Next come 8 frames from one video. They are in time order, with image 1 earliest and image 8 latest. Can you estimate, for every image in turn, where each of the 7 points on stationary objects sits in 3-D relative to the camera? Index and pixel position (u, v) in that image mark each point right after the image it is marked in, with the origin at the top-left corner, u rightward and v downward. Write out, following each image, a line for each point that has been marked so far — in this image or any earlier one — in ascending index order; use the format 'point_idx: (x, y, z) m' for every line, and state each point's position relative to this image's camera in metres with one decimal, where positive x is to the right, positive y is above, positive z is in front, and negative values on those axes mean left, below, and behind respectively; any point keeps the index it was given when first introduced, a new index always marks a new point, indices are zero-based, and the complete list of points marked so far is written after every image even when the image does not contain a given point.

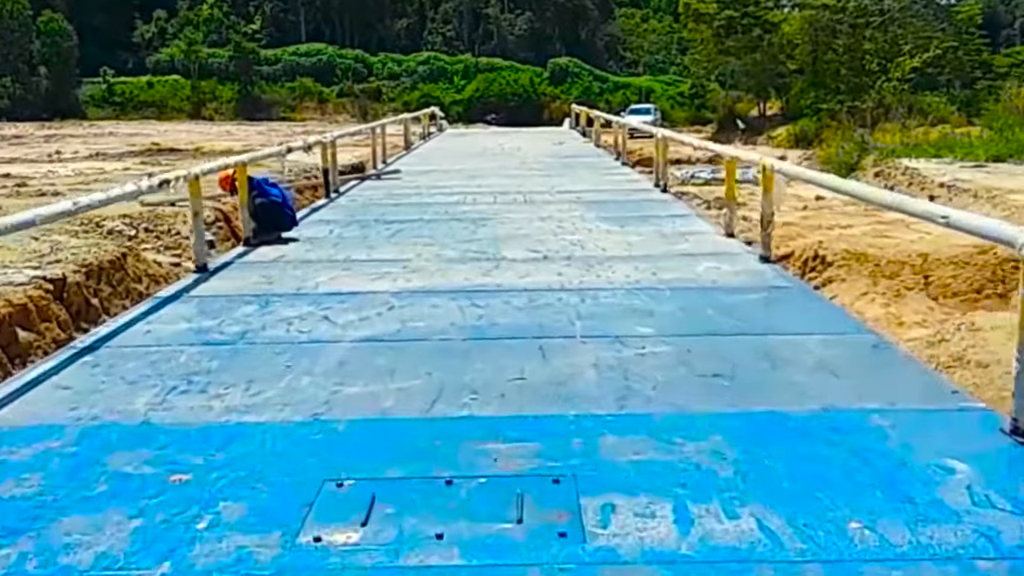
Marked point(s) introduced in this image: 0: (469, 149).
0: (-0.7, +2.3, +17.6) m
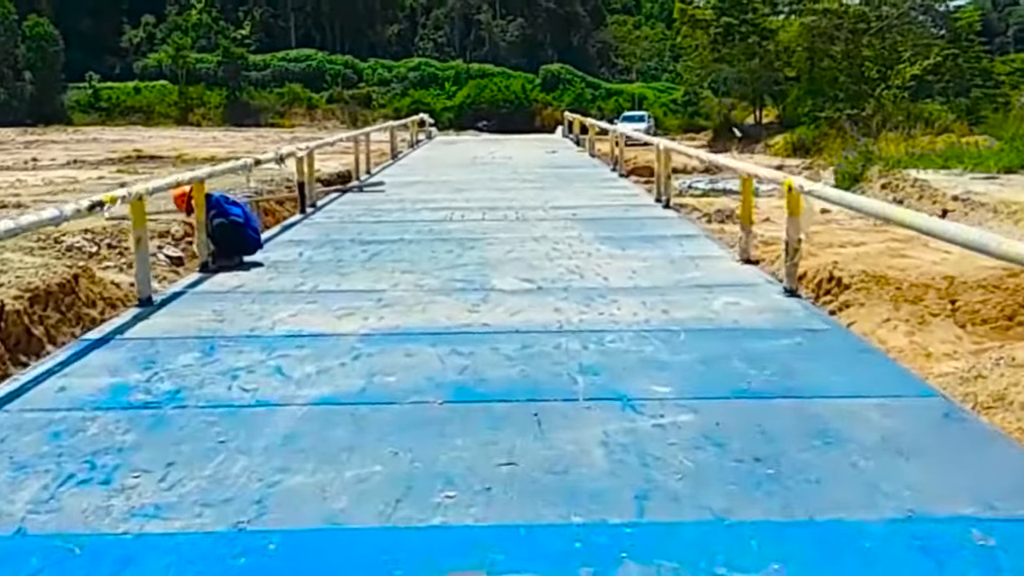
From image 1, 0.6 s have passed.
0: (-0.9, +2.1, +16.9) m
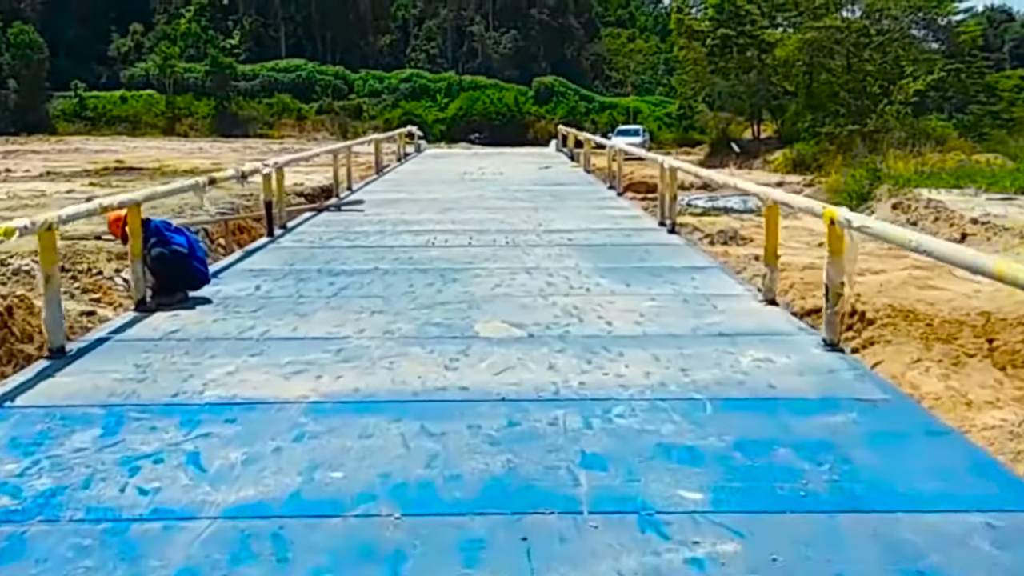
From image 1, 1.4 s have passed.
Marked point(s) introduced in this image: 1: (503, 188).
0: (-1.0, +1.7, +16.0) m
1: (-0.1, +1.3, +13.3) m
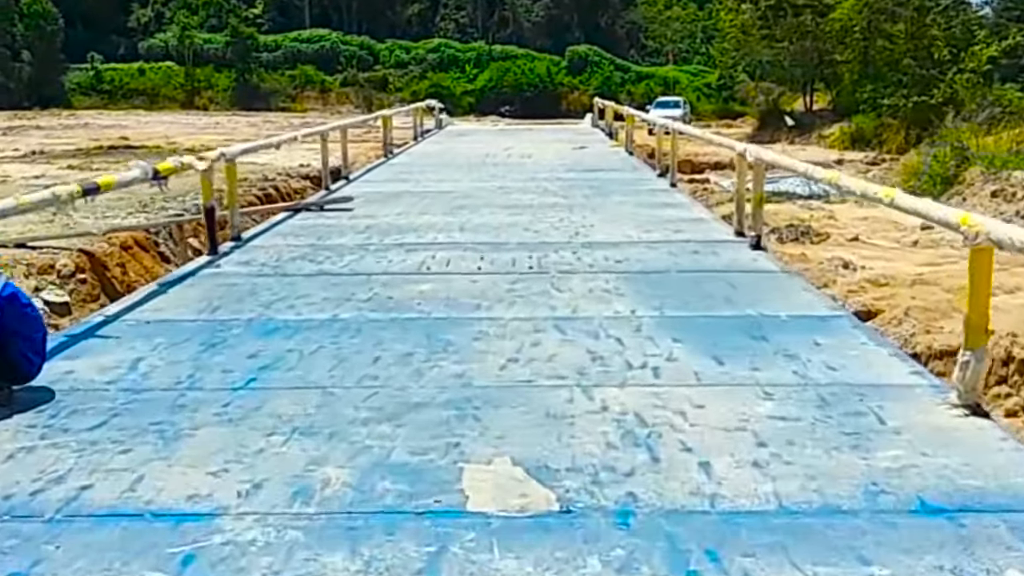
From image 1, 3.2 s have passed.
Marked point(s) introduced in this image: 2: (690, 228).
0: (-0.6, +1.7, +13.8) m
1: (+0.2, +1.2, +11.1) m
2: (+1.2, +0.4, +7.1) m
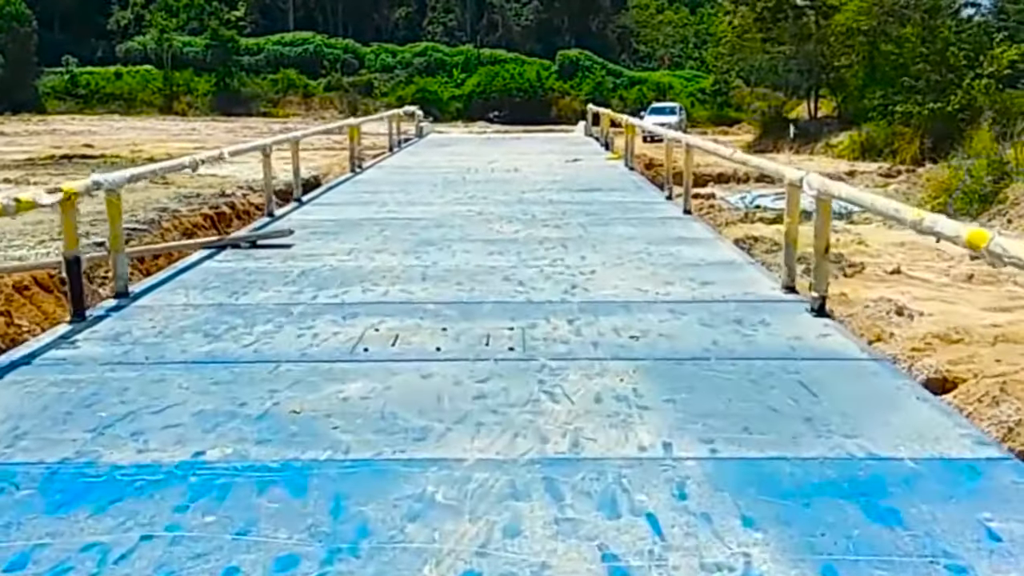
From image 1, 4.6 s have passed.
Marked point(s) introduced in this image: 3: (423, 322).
0: (-0.8, +1.4, +12.1) m
1: (0.0, +0.8, +9.4) m
2: (+1.1, 0.0, +5.4) m
3: (-0.4, -0.1, +4.5) m
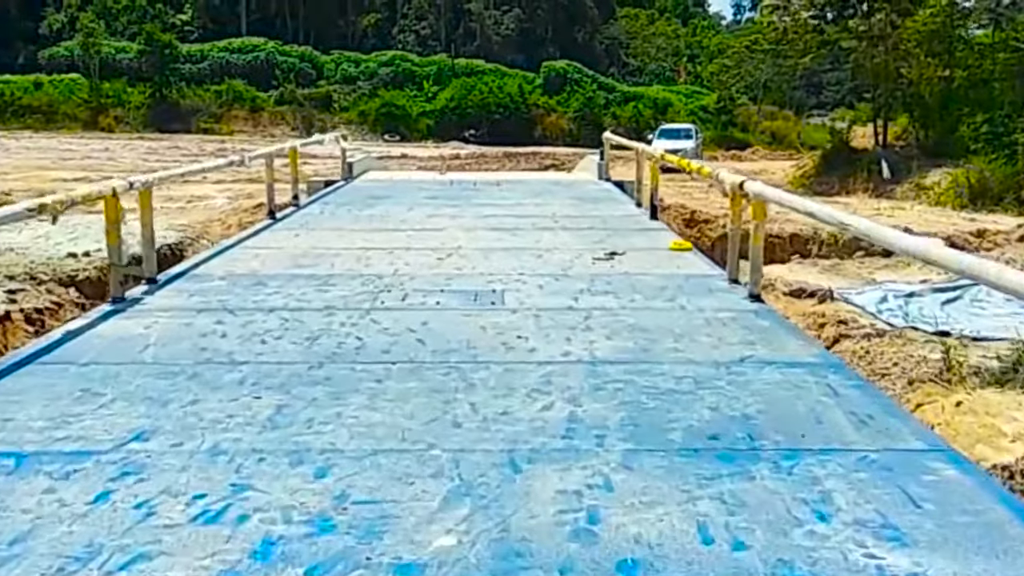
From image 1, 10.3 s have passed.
0: (-0.9, 0.0, +5.6) m
1: (0.0, -0.5, +2.9) m
2: (+1.1, -1.2, -1.0) m
3: (-0.4, -1.4, -1.9) m
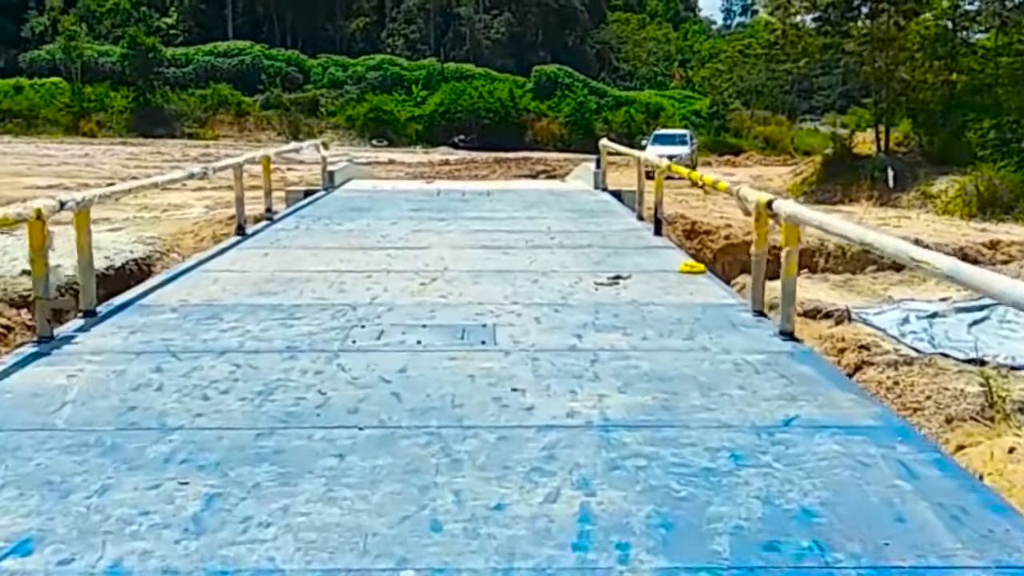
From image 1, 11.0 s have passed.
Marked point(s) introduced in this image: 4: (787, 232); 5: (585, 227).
0: (-1.0, -0.2, +4.9) m
1: (-0.1, -0.6, +2.2) m
2: (+1.1, -1.3, -1.7) m
3: (-0.3, -1.5, -2.6) m
4: (+1.1, +0.2, +4.4) m
5: (+0.6, +0.4, +8.2) m
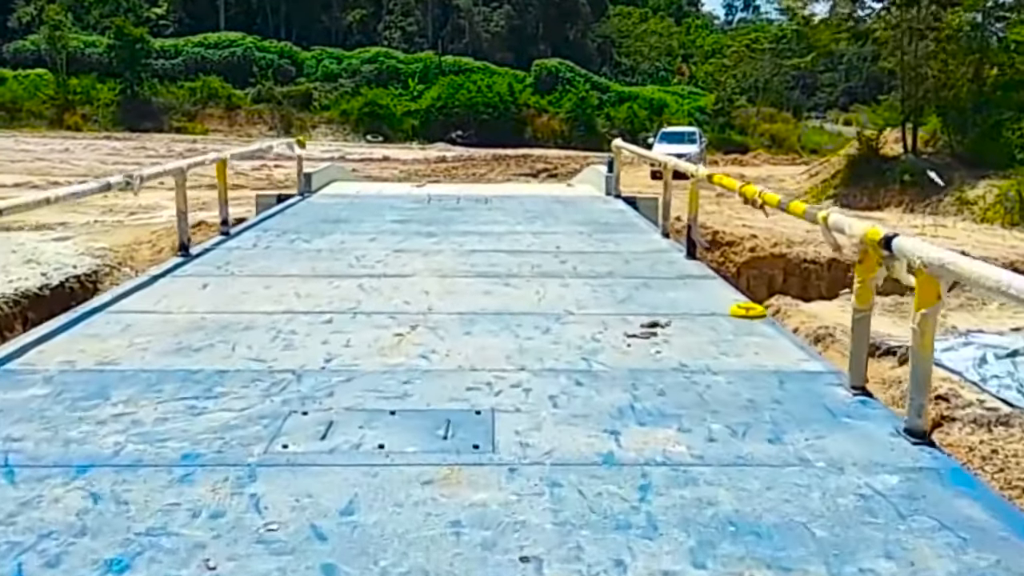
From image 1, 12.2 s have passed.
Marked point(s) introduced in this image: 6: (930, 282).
0: (-1.0, -0.4, +3.5) m
1: (0.0, -0.9, +0.9) m
2: (+1.1, -1.6, -3.1) m
3: (-0.3, -1.8, -4.0) m
4: (+1.2, 0.0, +3.0) m
5: (+0.6, +0.2, +6.9) m
6: (+1.2, 0.0, +3.0) m
